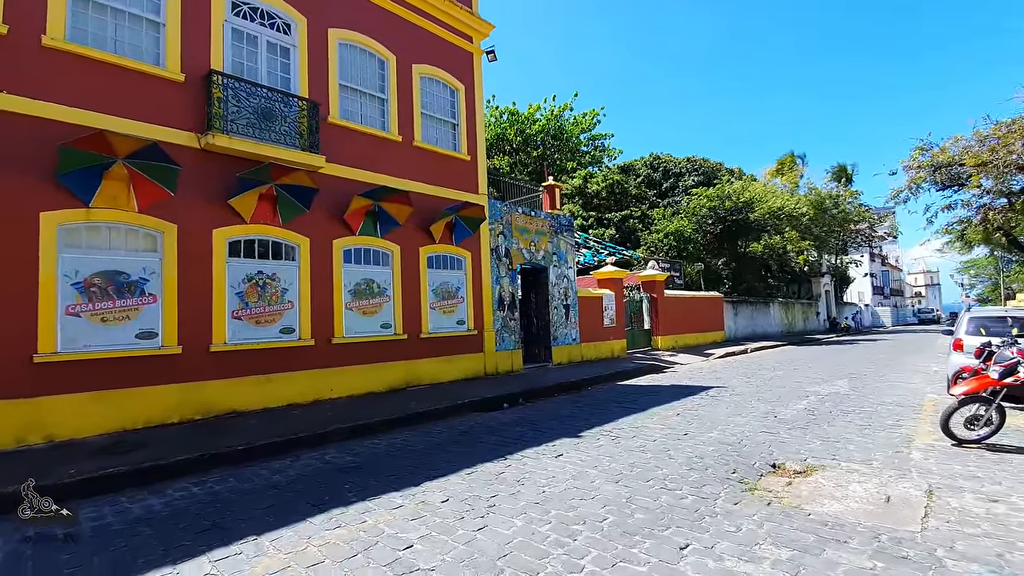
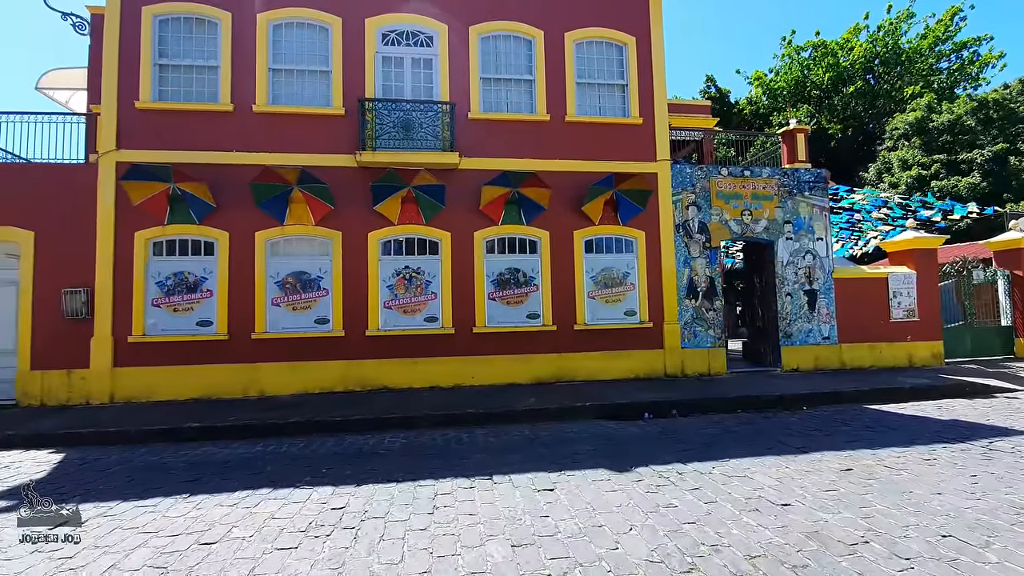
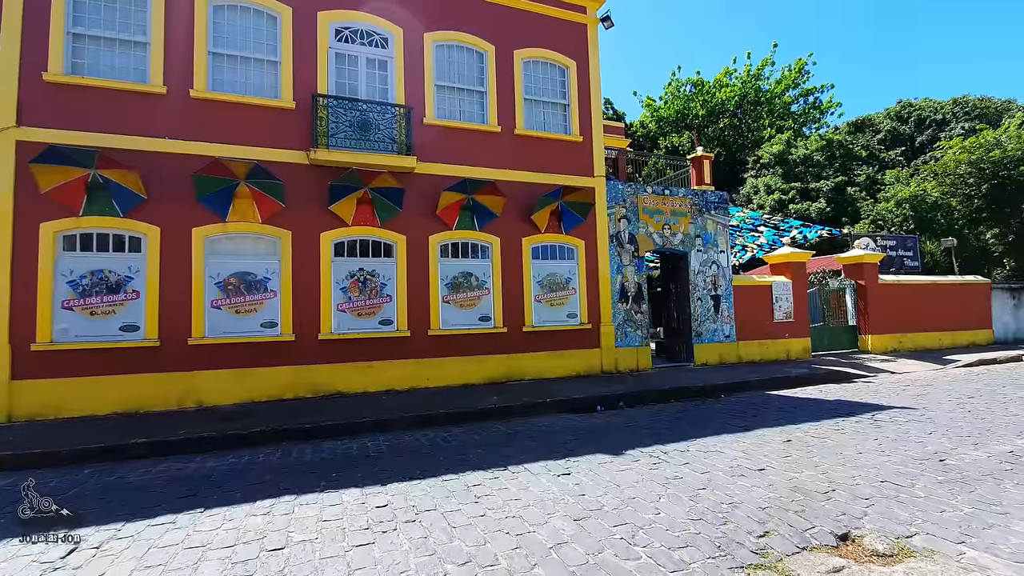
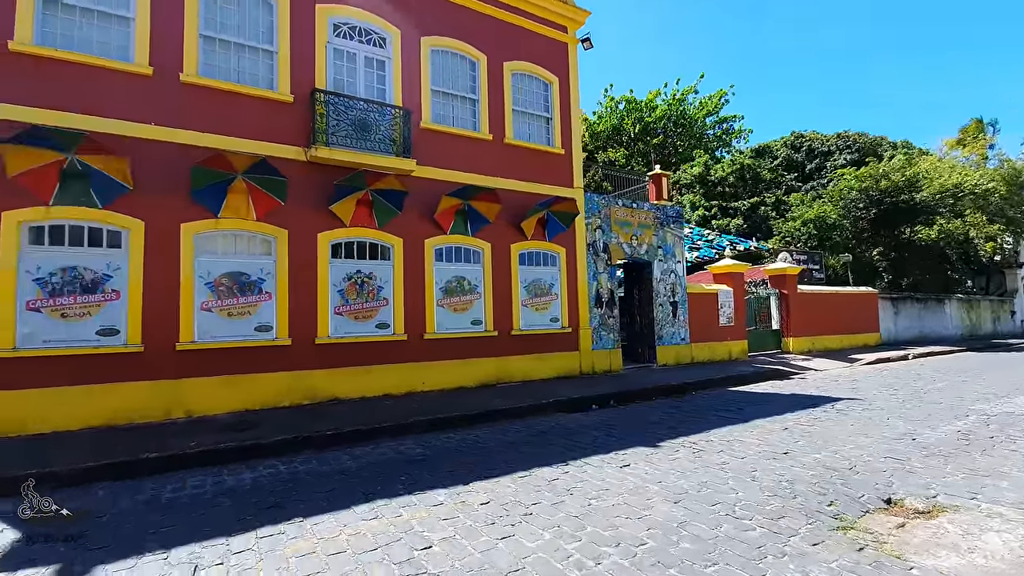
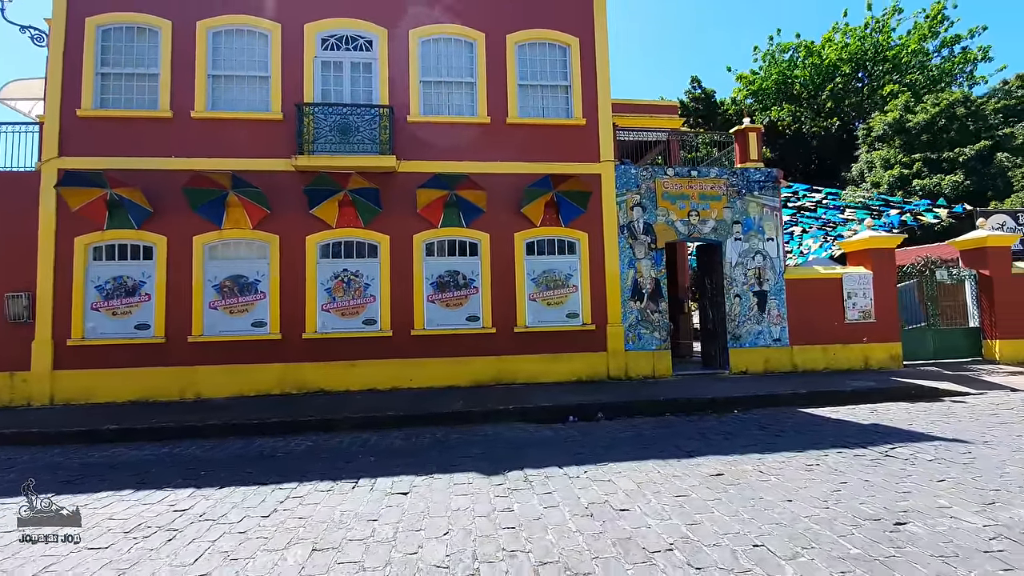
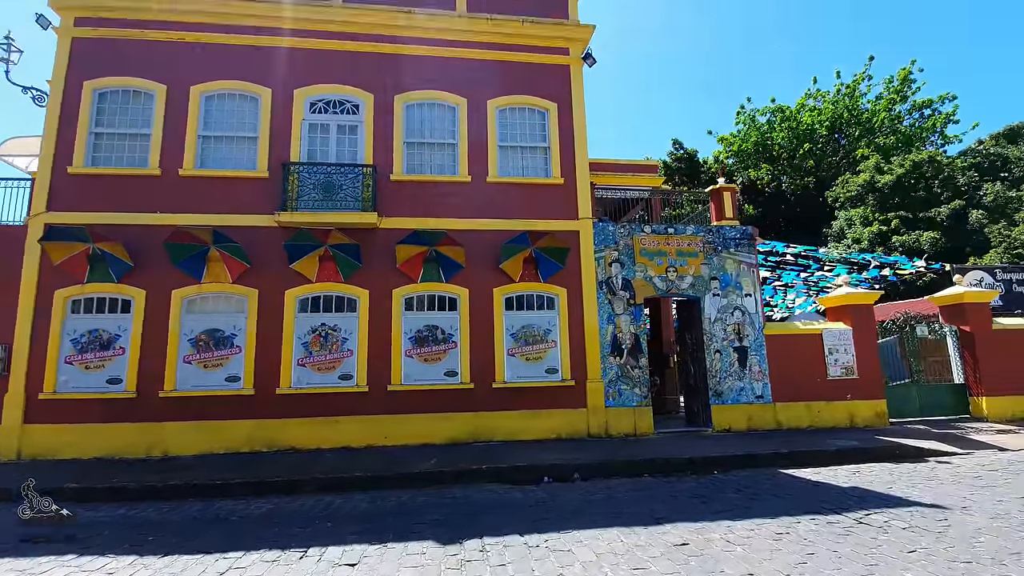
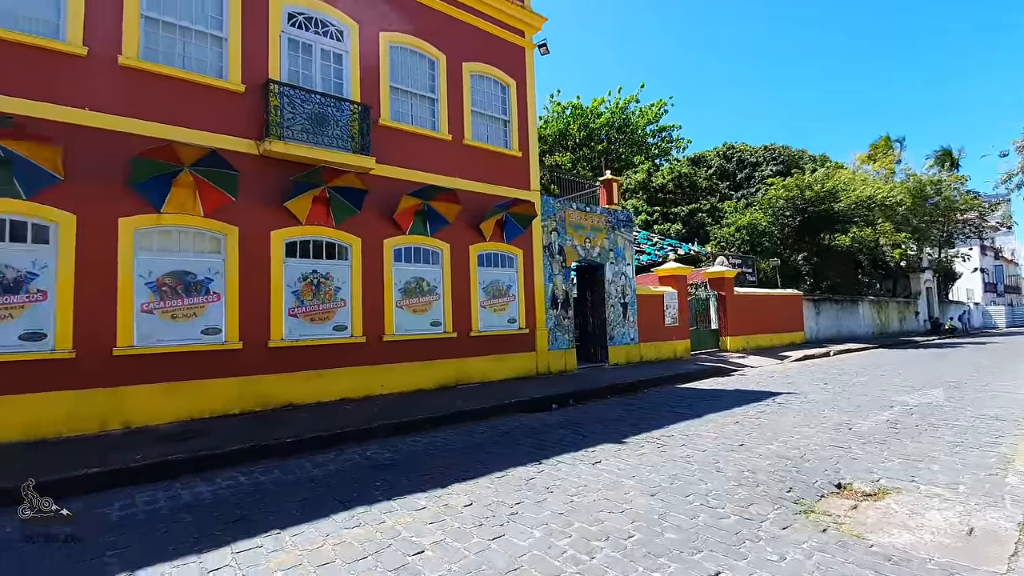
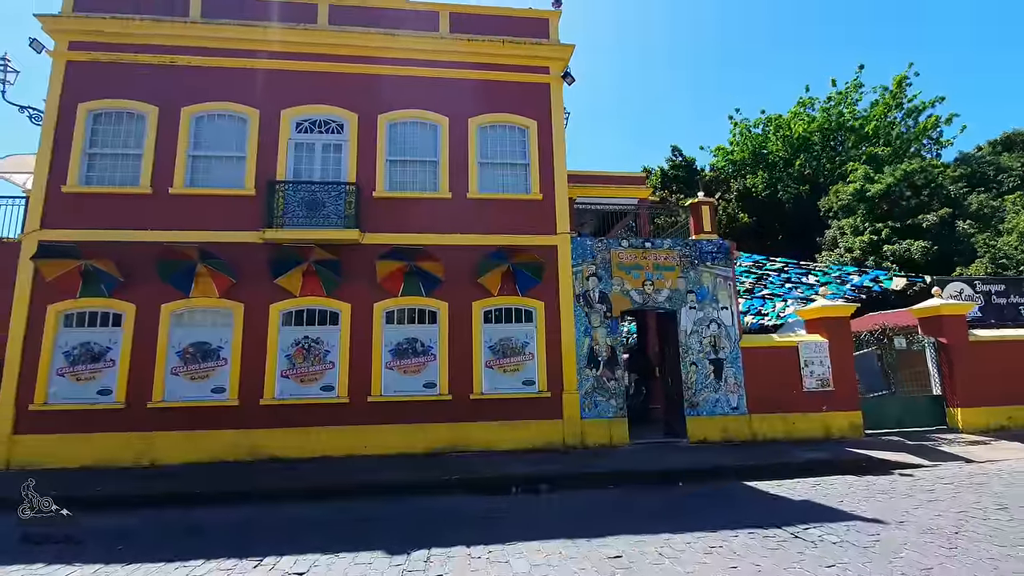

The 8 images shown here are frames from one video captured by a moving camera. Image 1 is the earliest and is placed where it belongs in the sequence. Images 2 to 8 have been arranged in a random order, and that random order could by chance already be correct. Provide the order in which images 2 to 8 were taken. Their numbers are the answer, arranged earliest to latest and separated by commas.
7, 4, 3, 2, 5, 6, 8
